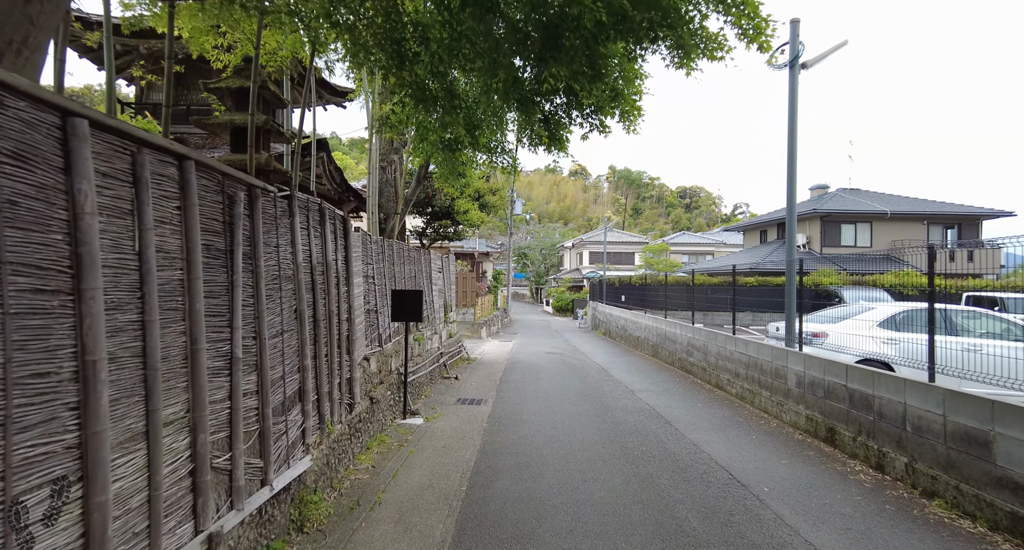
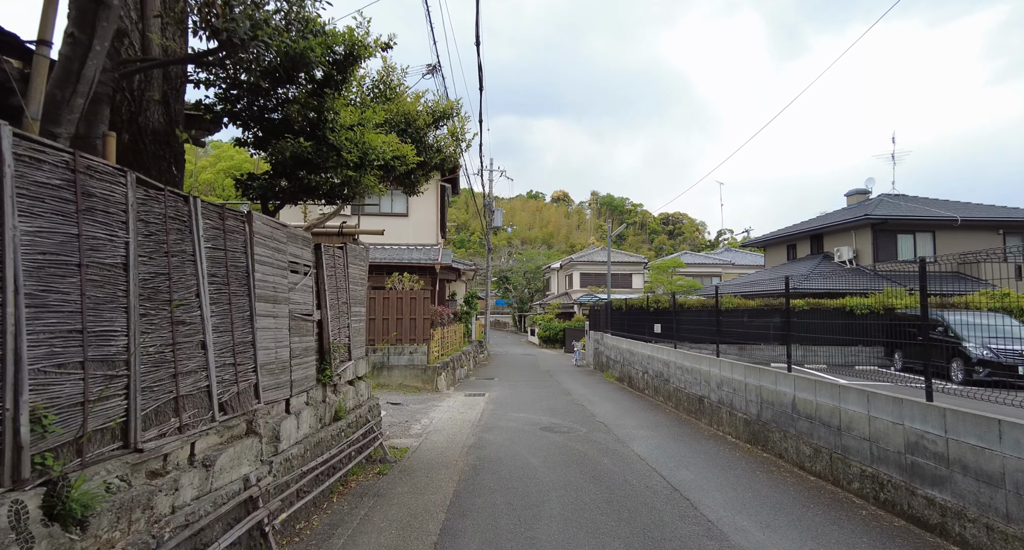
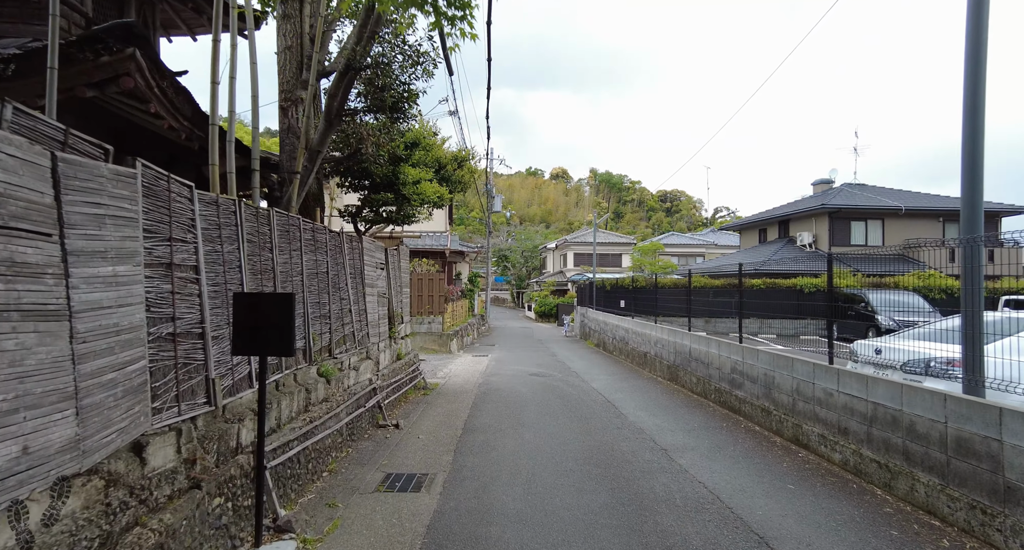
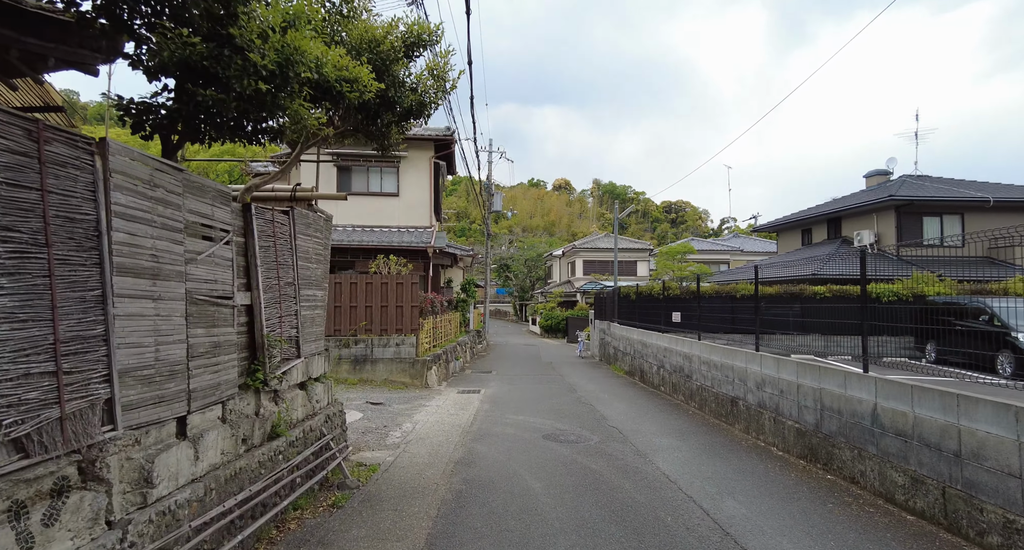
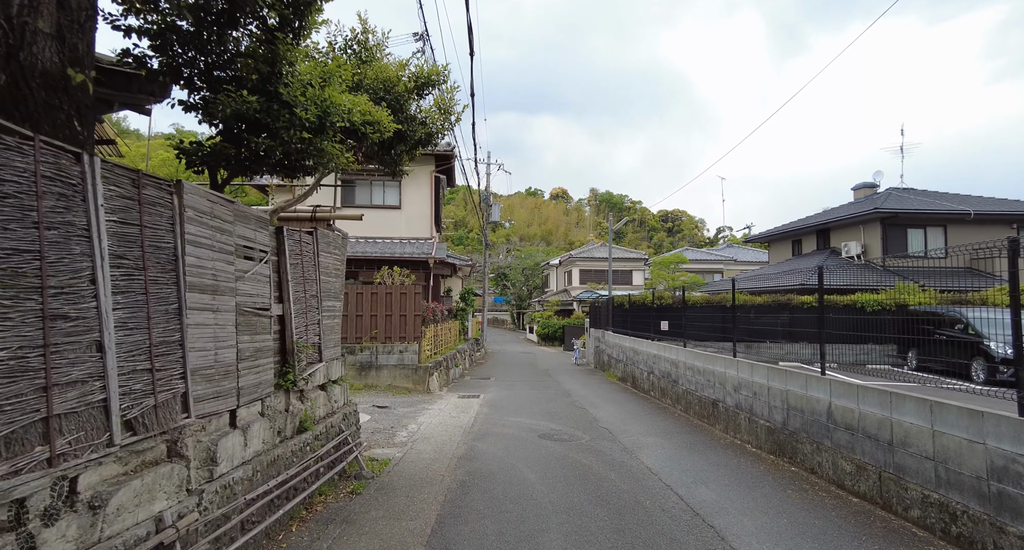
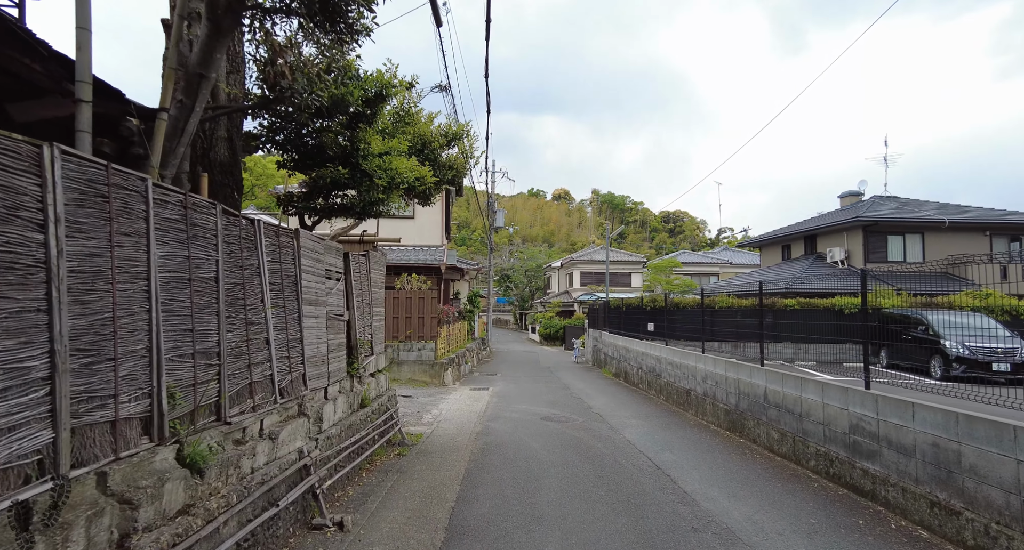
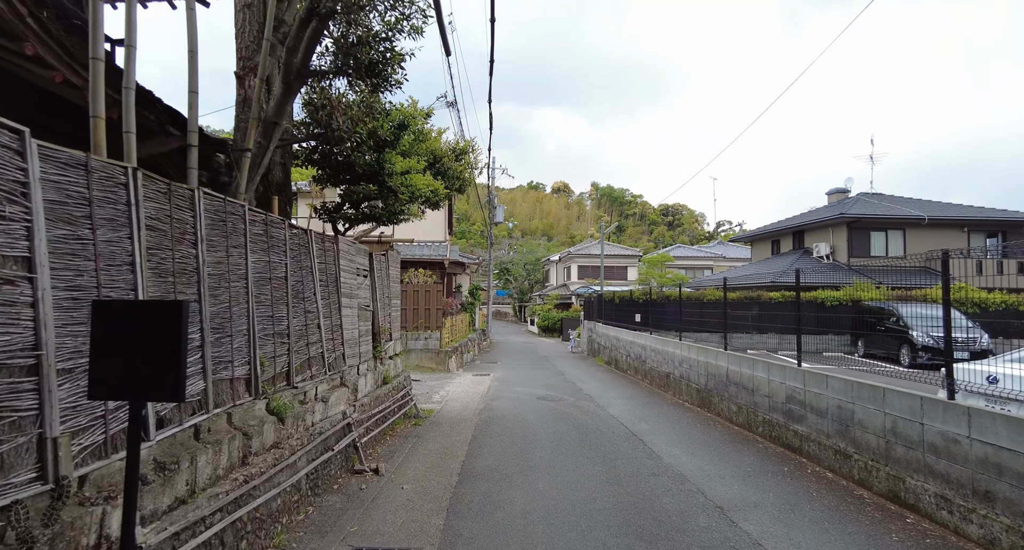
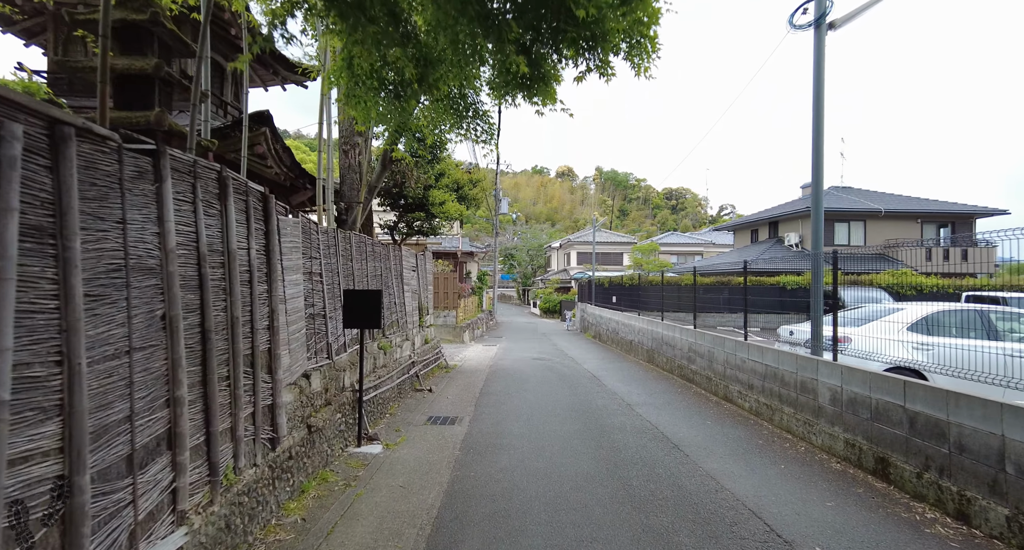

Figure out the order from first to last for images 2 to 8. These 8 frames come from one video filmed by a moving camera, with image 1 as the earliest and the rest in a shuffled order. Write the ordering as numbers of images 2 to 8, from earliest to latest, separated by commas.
8, 3, 7, 6, 2, 5, 4
